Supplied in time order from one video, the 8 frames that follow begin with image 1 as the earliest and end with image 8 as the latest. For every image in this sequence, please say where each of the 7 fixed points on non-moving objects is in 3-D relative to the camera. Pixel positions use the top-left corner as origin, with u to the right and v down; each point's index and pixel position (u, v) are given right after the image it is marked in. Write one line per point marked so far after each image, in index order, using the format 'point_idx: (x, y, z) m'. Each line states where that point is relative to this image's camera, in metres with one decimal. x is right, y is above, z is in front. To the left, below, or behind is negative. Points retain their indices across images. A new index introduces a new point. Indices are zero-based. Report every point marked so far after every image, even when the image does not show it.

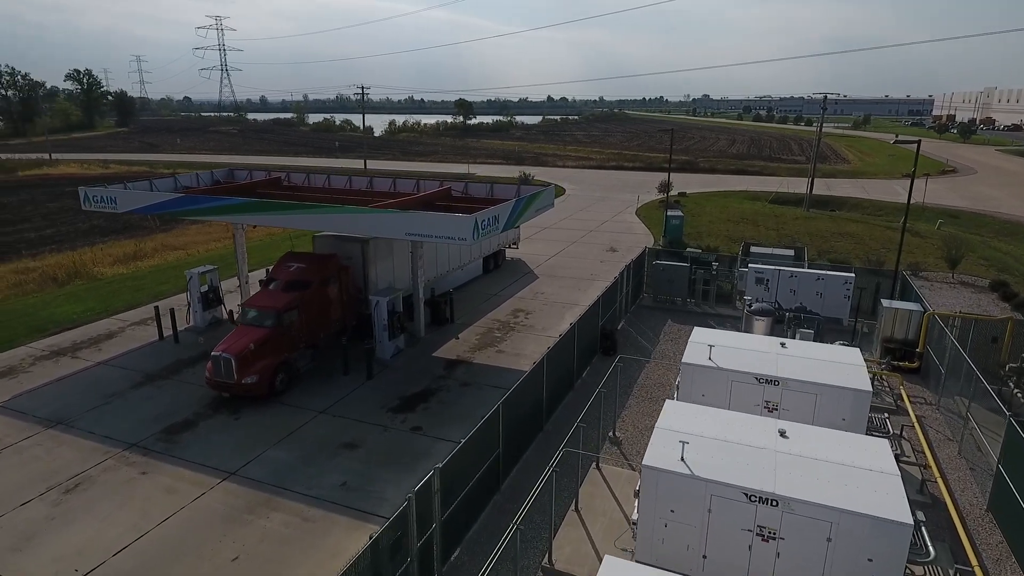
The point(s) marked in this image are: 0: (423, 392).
0: (-2.2, -2.6, +15.7) m
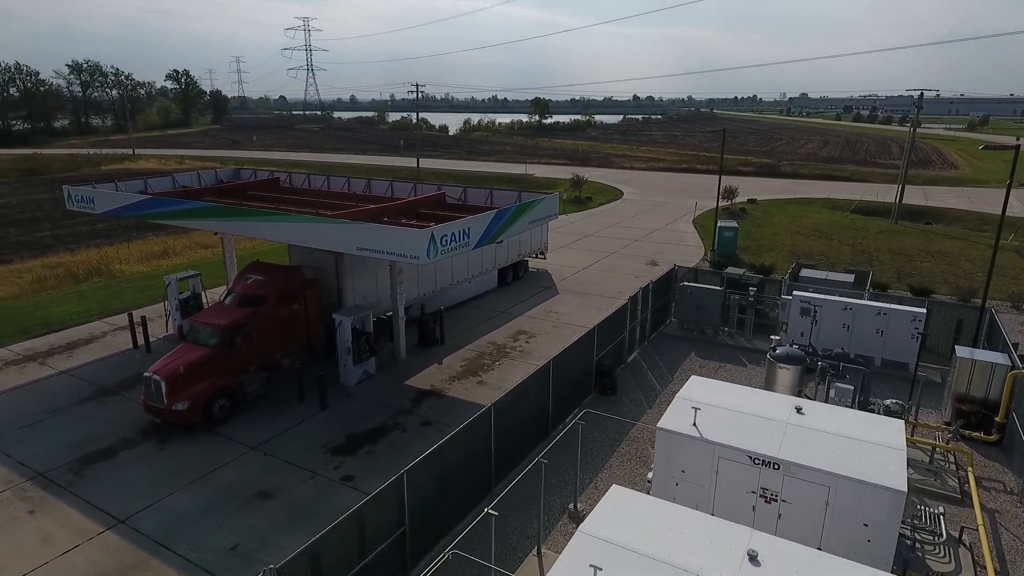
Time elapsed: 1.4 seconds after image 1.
0: (-3.0, -3.1, +13.7) m
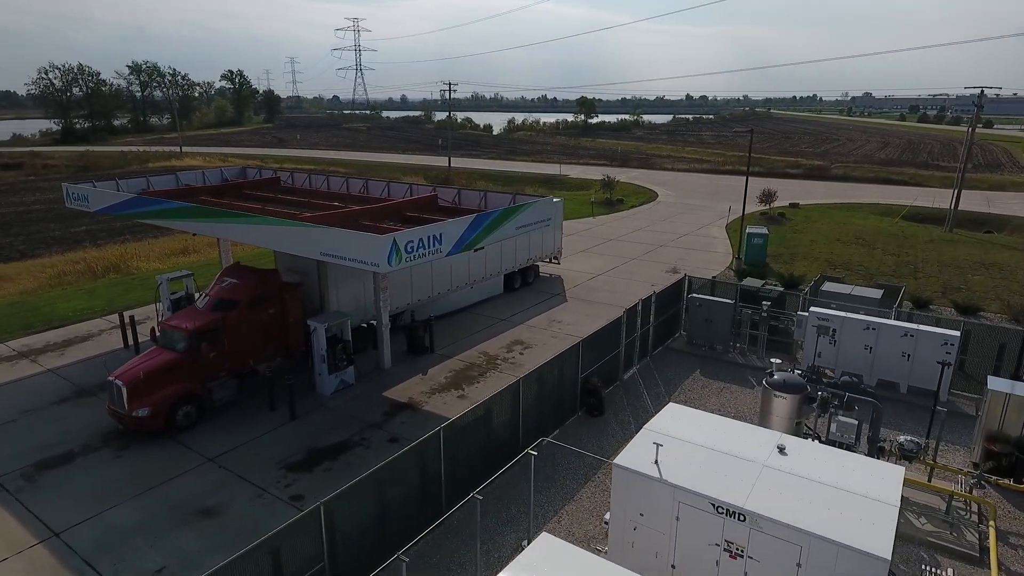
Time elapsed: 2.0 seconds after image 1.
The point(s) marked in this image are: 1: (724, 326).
0: (-3.6, -3.2, +13.0) m
1: (+5.8, -1.1, +17.4) m
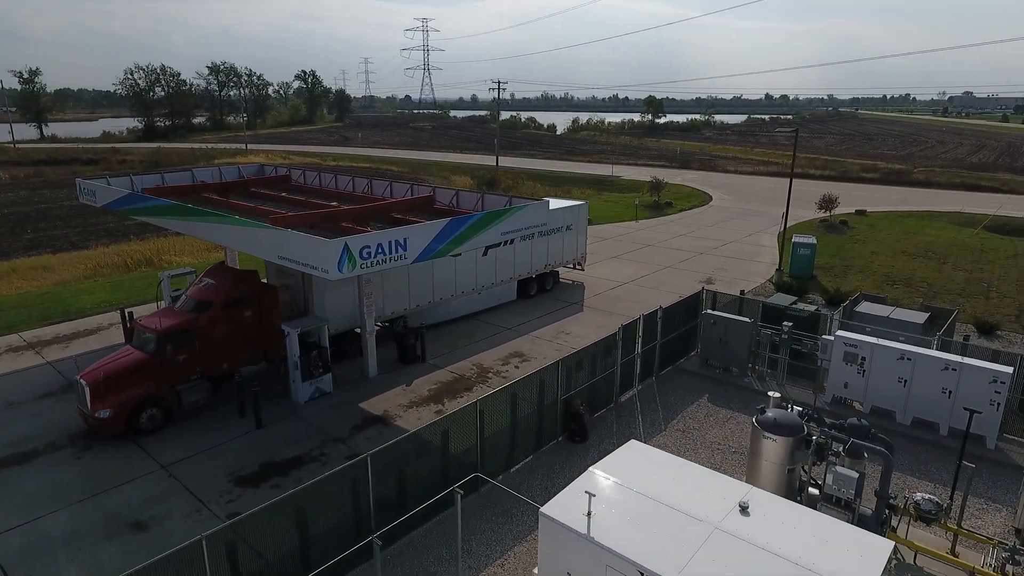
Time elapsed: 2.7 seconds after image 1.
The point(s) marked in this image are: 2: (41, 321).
0: (-4.2, -3.3, +12.3) m
1: (+5.6, -1.5, +15.7) m
2: (-14.7, -1.0, +19.7) m
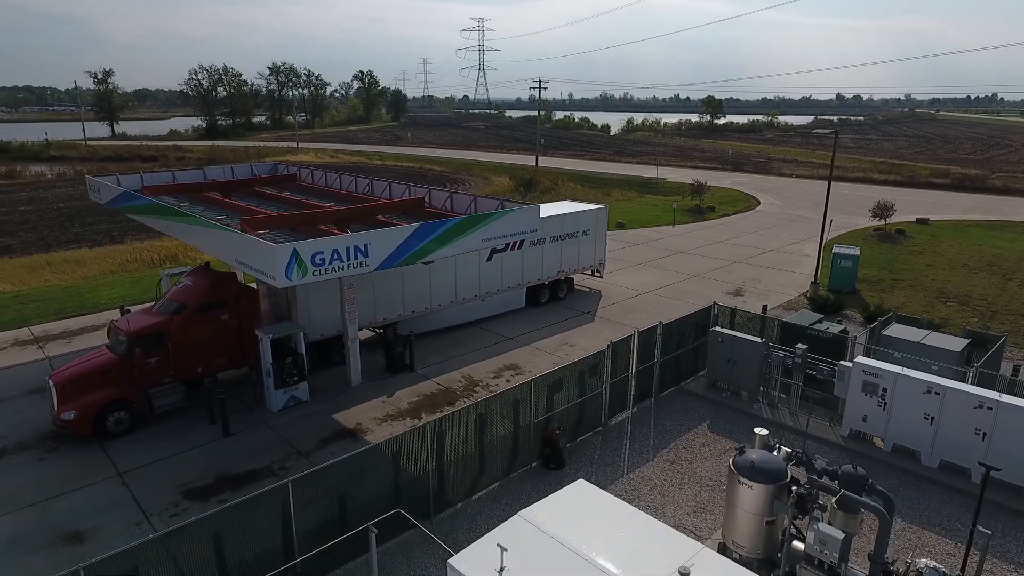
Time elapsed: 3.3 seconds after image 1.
0: (-4.8, -3.4, +11.7) m
1: (+5.3, -1.9, +14.2) m
2: (-14.5, -0.9, +20.0) m
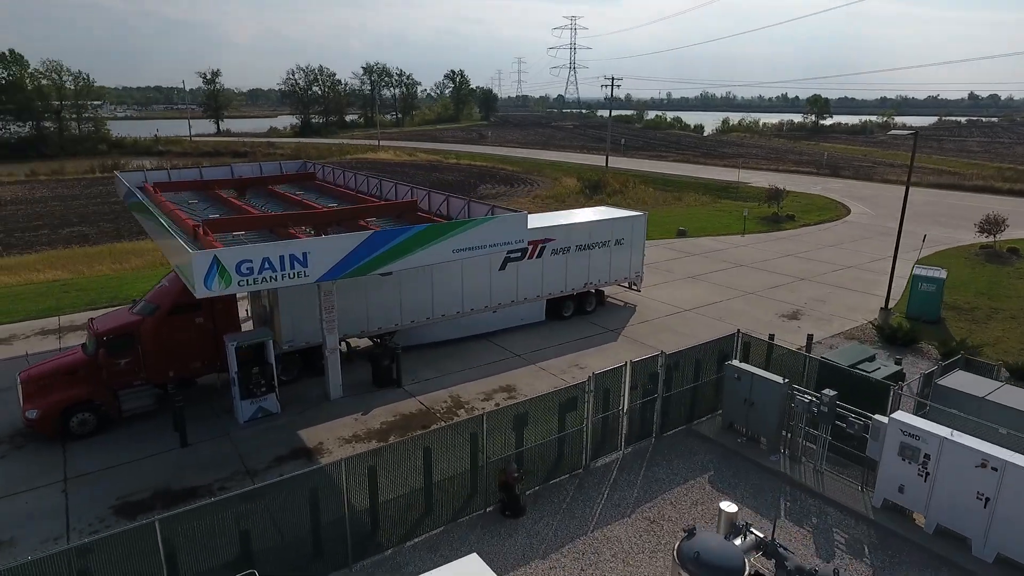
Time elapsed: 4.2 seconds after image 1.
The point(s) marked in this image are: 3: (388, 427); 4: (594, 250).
0: (-5.6, -3.5, +11.0) m
1: (+4.9, -2.4, +12.0) m
2: (-13.9, -0.6, +20.6) m
3: (-2.6, -2.9, +13.1) m
4: (+2.6, +1.2, +19.5) m
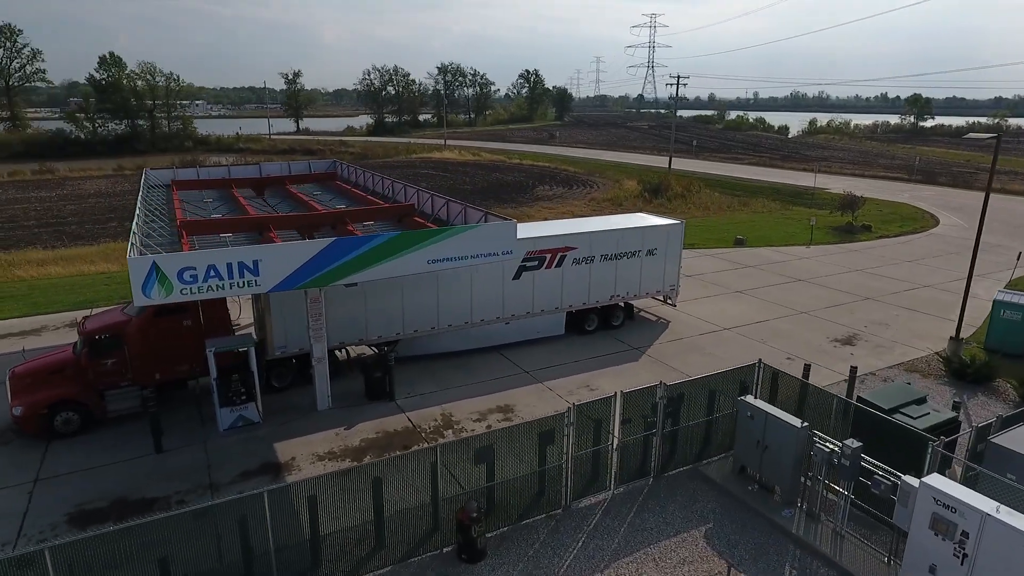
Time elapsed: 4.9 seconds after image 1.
0: (-6.1, -3.6, +10.6) m
1: (+4.5, -2.9, +10.4) m
2: (-13.1, -0.4, +21.1) m
3: (-2.9, -3.1, +12.3) m
4: (+3.2, +0.8, +18.1) m
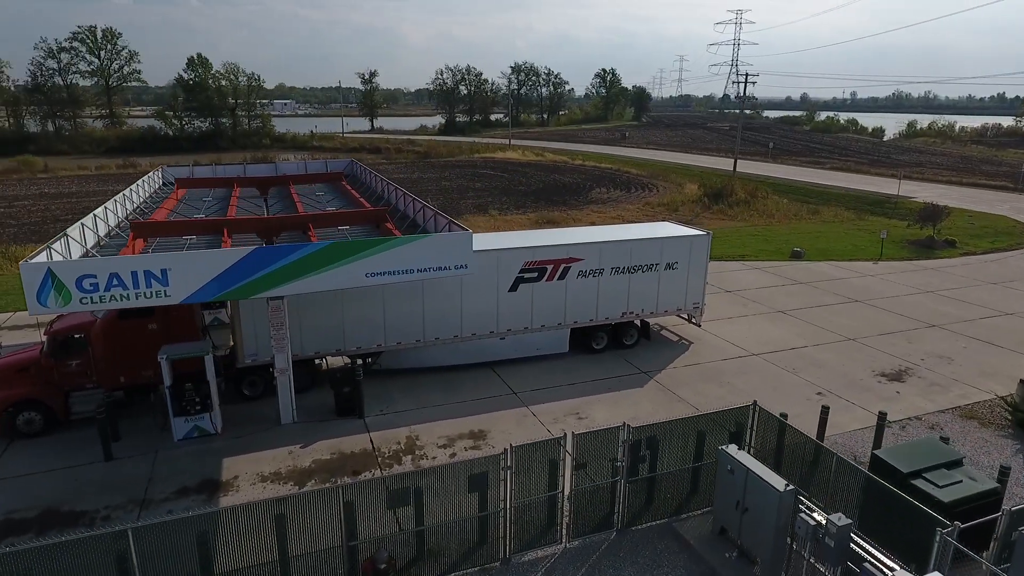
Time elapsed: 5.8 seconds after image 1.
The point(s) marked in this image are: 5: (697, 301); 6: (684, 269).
0: (-7.0, -3.7, +10.2) m
1: (+3.5, -3.3, +8.7) m
2: (-12.6, -0.2, +21.5) m
3: (-3.6, -3.3, +11.5) m
4: (+3.2, +0.4, +16.4) m
5: (+5.1, -0.4, +17.4) m
6: (+4.6, +0.5, +17.0) m
